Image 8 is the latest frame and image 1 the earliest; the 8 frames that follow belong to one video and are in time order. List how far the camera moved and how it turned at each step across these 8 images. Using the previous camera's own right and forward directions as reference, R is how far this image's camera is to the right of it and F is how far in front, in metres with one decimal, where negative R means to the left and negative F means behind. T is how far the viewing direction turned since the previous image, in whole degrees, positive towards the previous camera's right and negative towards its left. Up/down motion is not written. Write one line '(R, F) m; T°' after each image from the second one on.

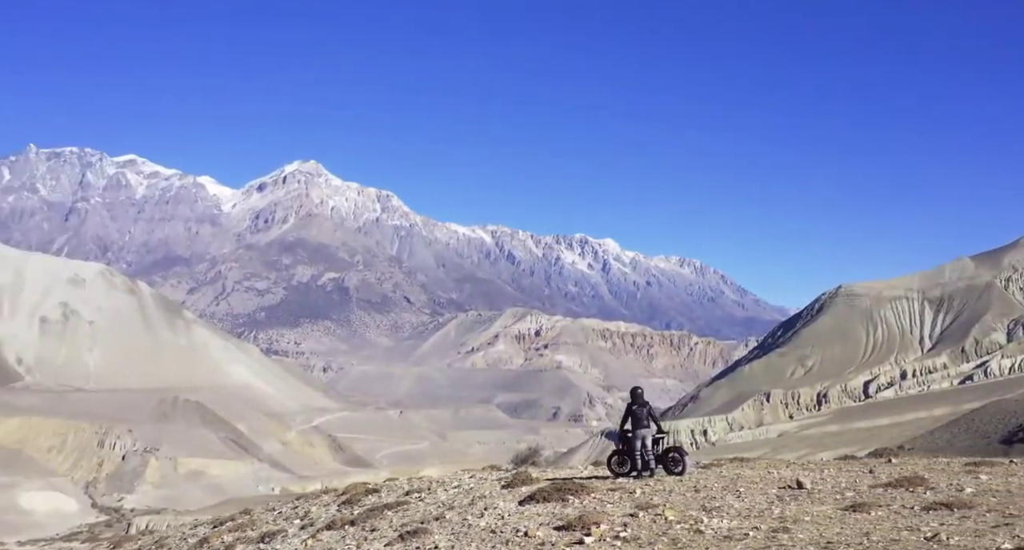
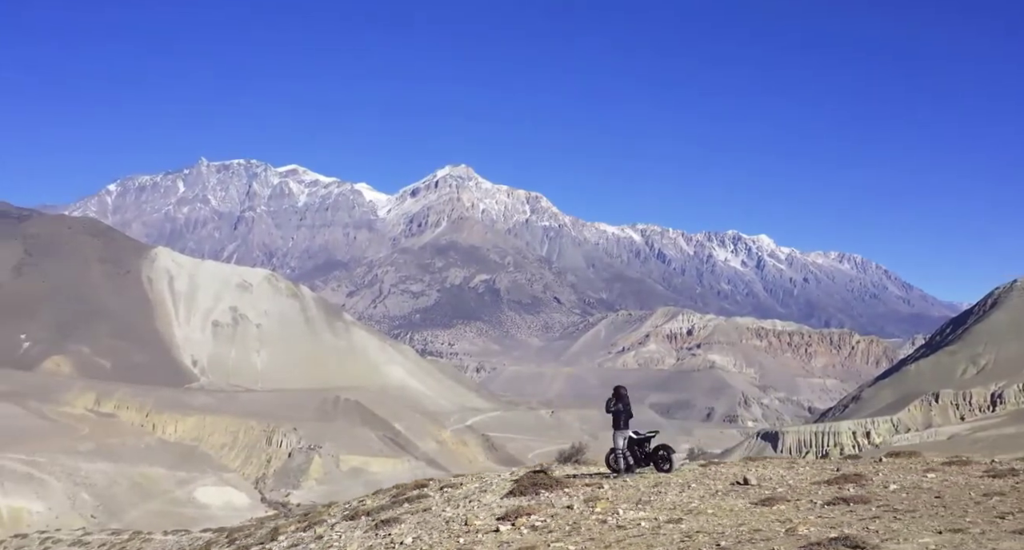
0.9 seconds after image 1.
(+0.1, -2.5) m; -7°
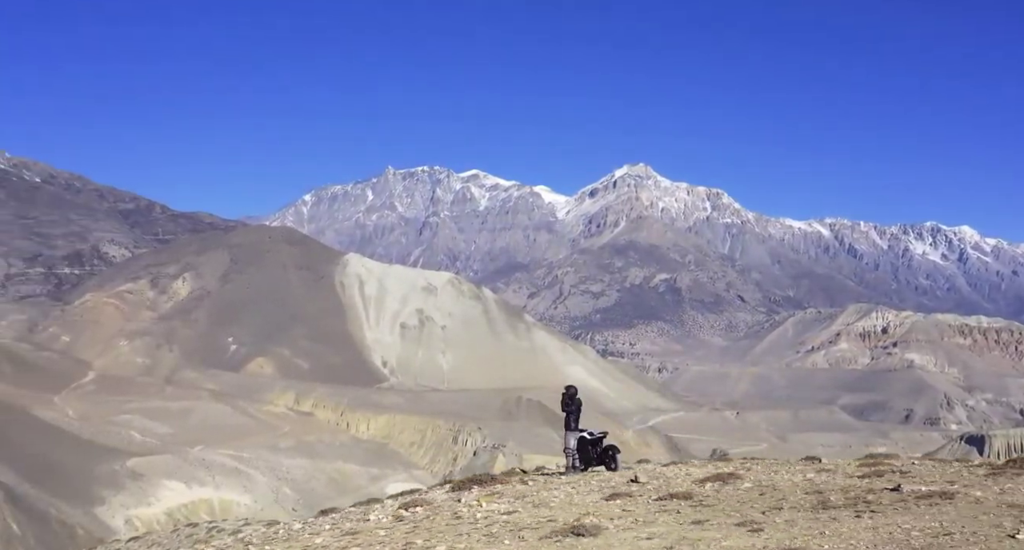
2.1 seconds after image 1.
(+0.1, -1.6) m; -8°
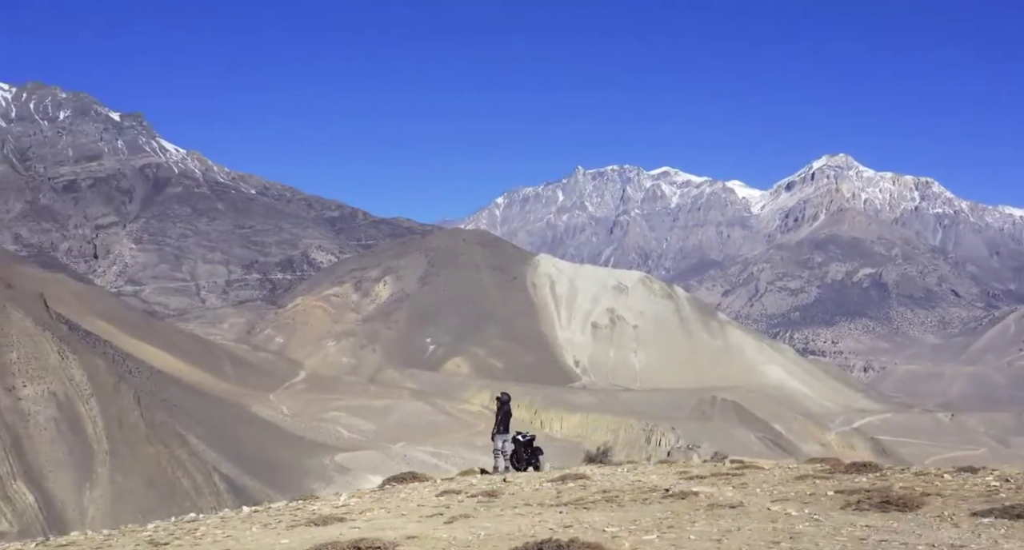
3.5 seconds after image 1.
(0.0, -0.8) m; -9°
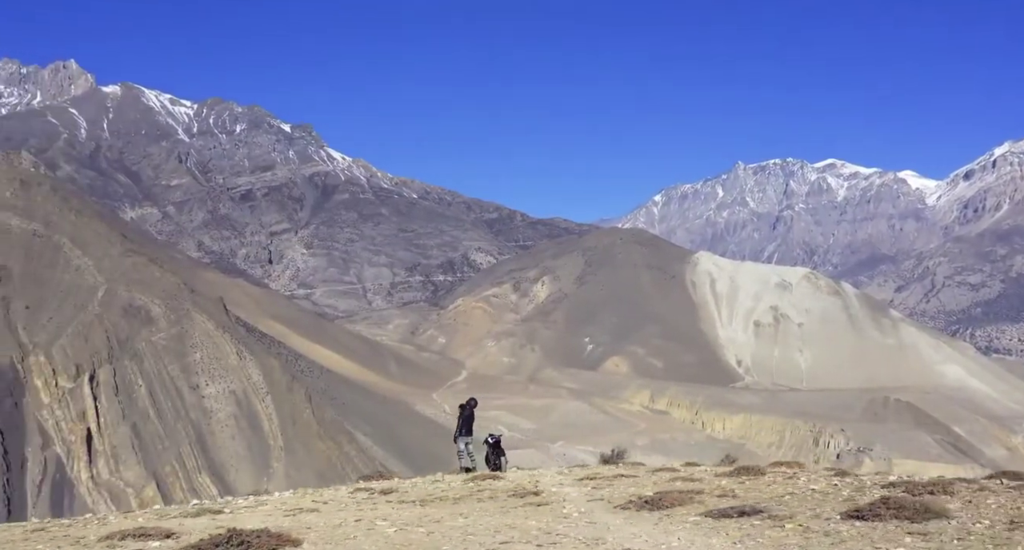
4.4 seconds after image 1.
(0.0, -0.4) m; -7°
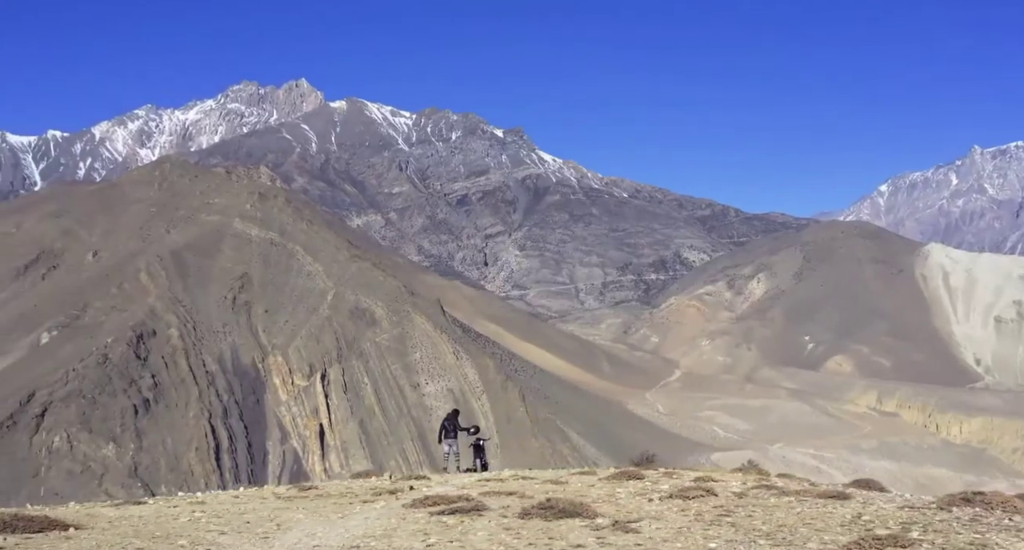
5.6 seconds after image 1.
(0.0, -0.3) m; -10°
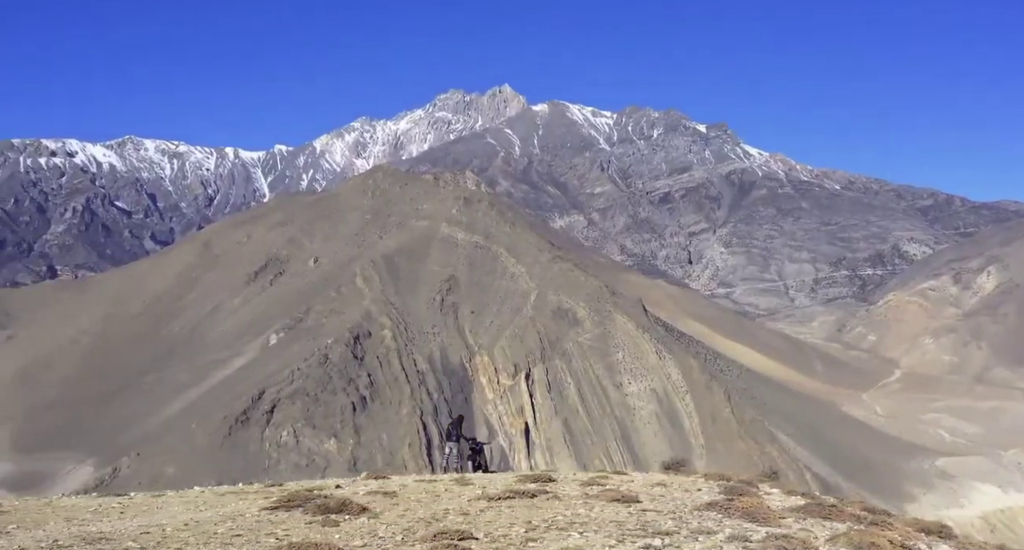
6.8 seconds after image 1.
(+0.1, 0.0) m; -10°
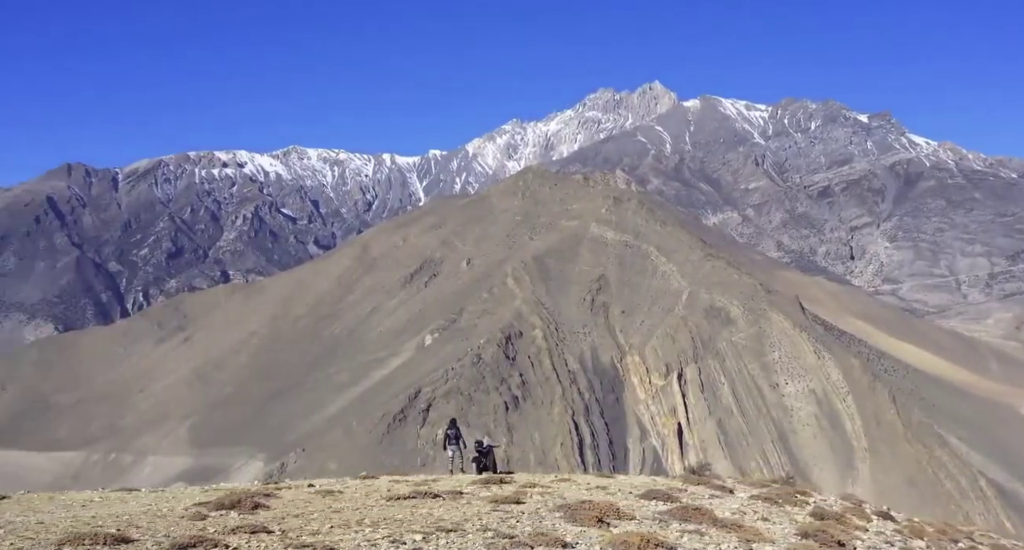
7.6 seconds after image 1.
(+0.2, +0.2) m; -8°
